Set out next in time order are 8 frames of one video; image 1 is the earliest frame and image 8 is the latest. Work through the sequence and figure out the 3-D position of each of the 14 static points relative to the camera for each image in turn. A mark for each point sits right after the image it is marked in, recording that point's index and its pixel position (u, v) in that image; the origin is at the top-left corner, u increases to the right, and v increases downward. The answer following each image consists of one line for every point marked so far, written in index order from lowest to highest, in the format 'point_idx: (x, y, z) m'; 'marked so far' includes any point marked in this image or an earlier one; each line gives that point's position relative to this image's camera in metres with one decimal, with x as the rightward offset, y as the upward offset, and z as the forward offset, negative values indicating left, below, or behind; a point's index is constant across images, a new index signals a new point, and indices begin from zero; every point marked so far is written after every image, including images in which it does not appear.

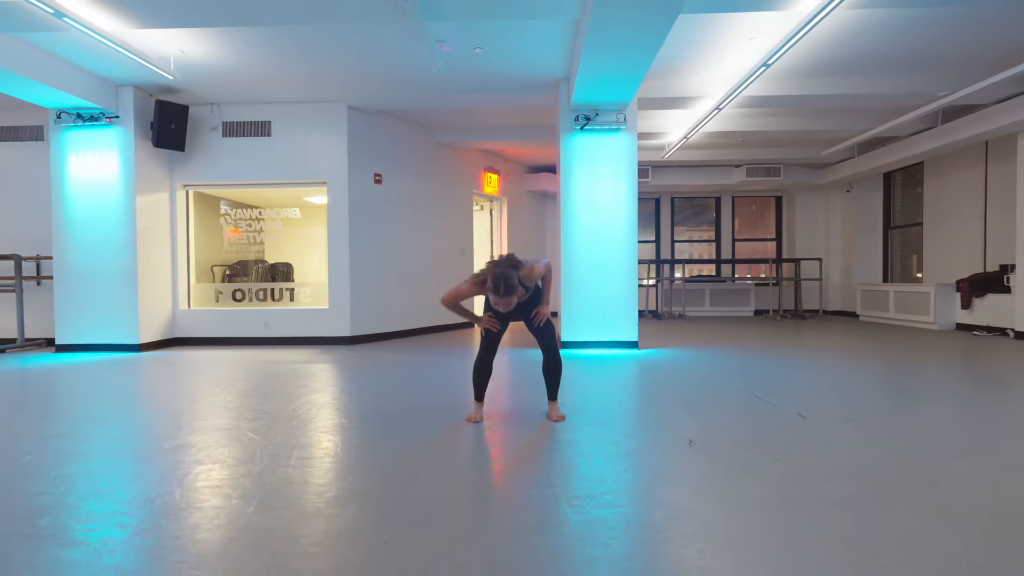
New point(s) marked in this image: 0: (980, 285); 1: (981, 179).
0: (+6.5, 0.0, +7.6) m
1: (+6.7, +1.5, +7.8) m
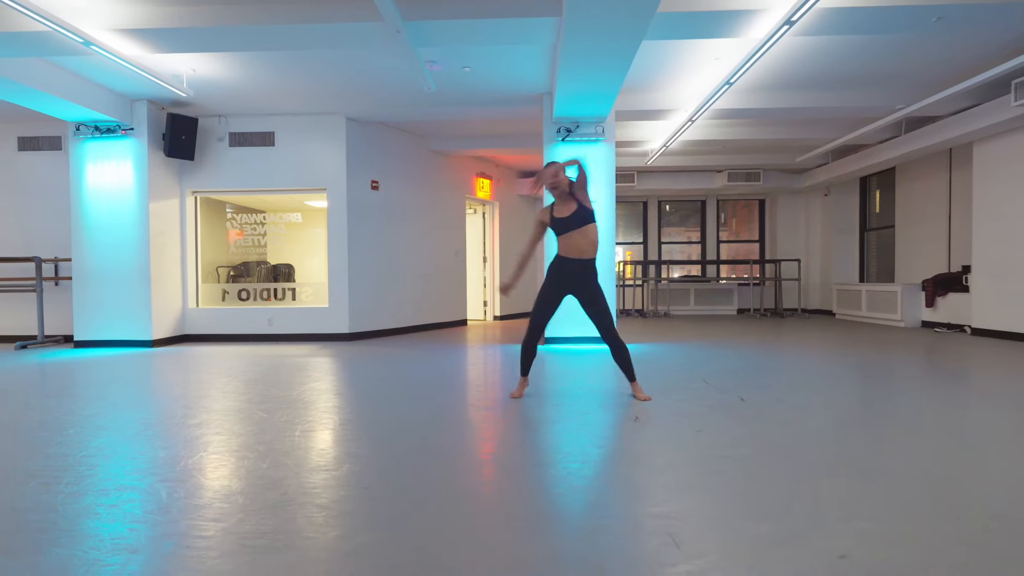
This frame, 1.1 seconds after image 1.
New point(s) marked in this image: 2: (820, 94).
0: (+6.3, +0.1, +8.1) m
1: (+6.5, +1.6, +8.3) m
2: (+3.7, +2.3, +6.6) m
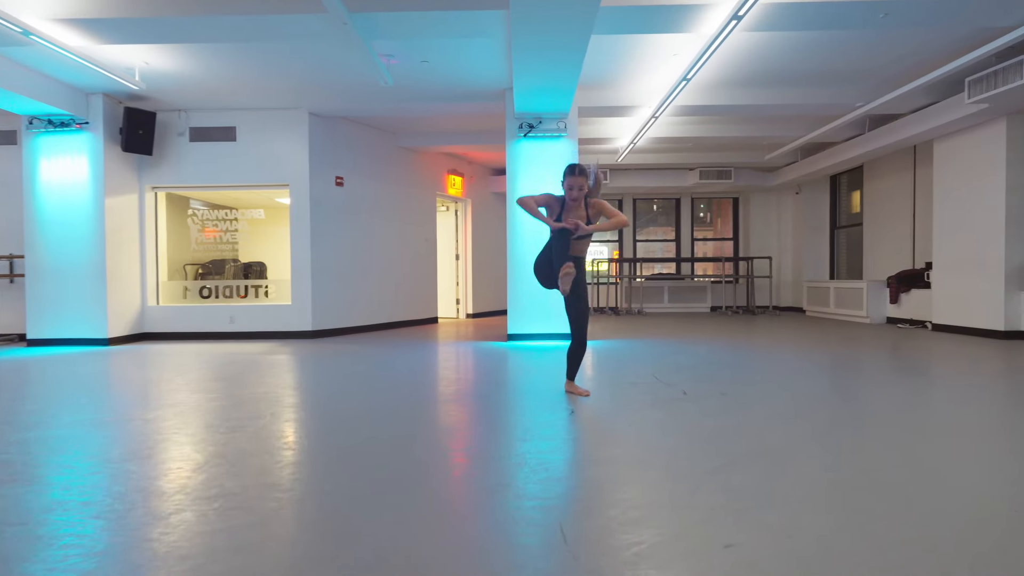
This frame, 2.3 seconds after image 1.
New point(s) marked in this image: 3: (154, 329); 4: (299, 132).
0: (+5.8, +0.1, +8.2) m
1: (+6.0, +1.6, +8.4) m
2: (+3.2, +2.4, +6.6) m
3: (-4.7, -0.5, +7.2) m
4: (-2.8, +2.0, +7.2) m
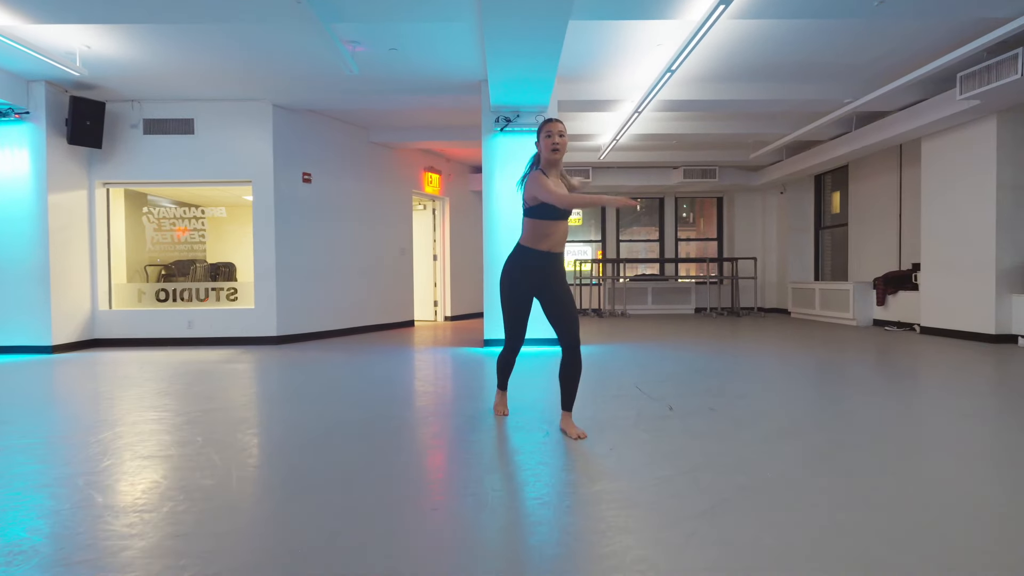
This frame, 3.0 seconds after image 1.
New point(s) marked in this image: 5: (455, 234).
0: (+5.5, +0.1, +8.0) m
1: (+5.7, +1.6, +8.2) m
2: (+3.0, +2.3, +6.4) m
3: (-5.0, -0.6, +6.7) m
4: (-3.1, +2.0, +6.7) m
5: (-1.1, +1.0, +10.2) m
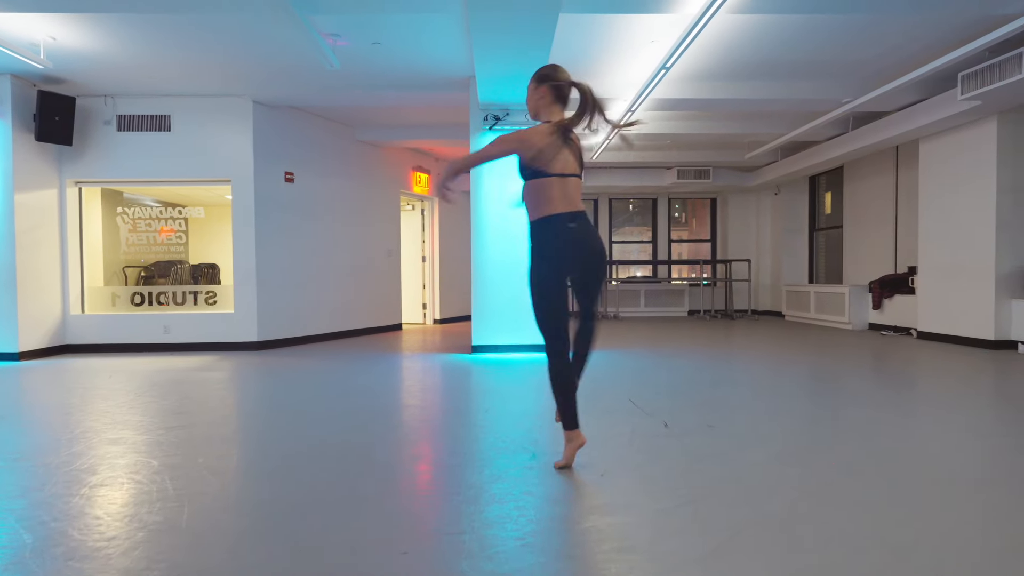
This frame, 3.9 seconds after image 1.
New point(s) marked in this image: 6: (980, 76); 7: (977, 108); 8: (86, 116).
0: (+5.4, 0.0, +7.9) m
1: (+5.6, +1.5, +8.1) m
2: (+2.8, +2.3, +6.2) m
3: (-5.1, -0.6, +6.5) m
4: (-3.2, +1.9, +6.5) m
5: (-1.2, +1.0, +10.0) m
6: (+4.4, +2.0, +5.2) m
7: (+4.9, +1.9, +5.8) m
8: (-4.9, +2.0, +6.4) m
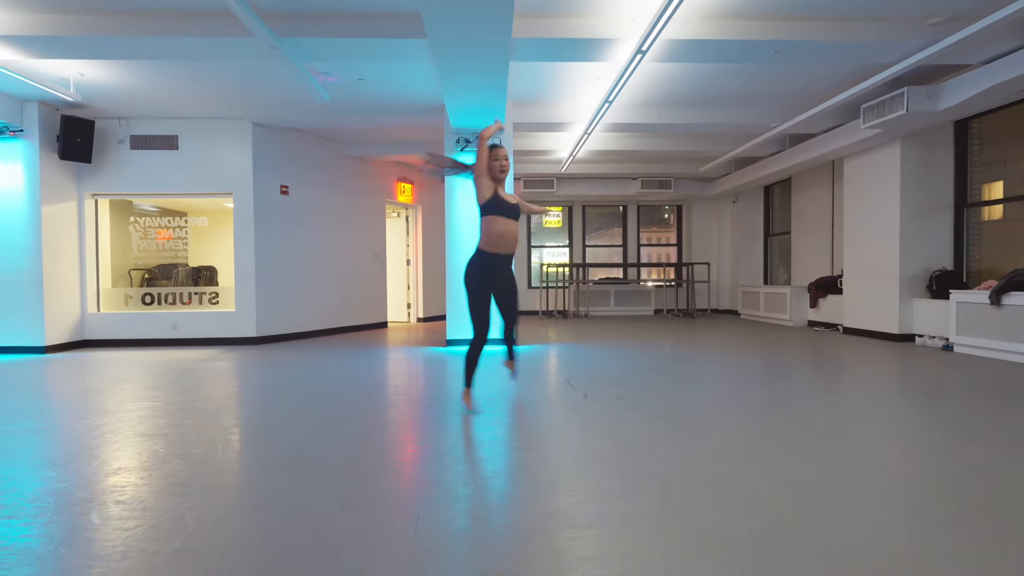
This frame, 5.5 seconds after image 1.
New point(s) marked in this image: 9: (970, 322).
0: (+5.0, 0.0, +8.8) m
1: (+5.2, +1.5, +9.0) m
2: (+2.4, +2.3, +7.1) m
3: (-5.5, -0.6, +7.2) m
4: (-3.6, +1.9, +7.3) m
5: (-1.7, +0.9, +10.8) m
6: (+4.0, +2.0, +6.1) m
7: (+4.5, +1.9, +6.7) m
8: (-5.3, +2.0, +7.2) m
9: (+5.0, -0.4, +6.0) m
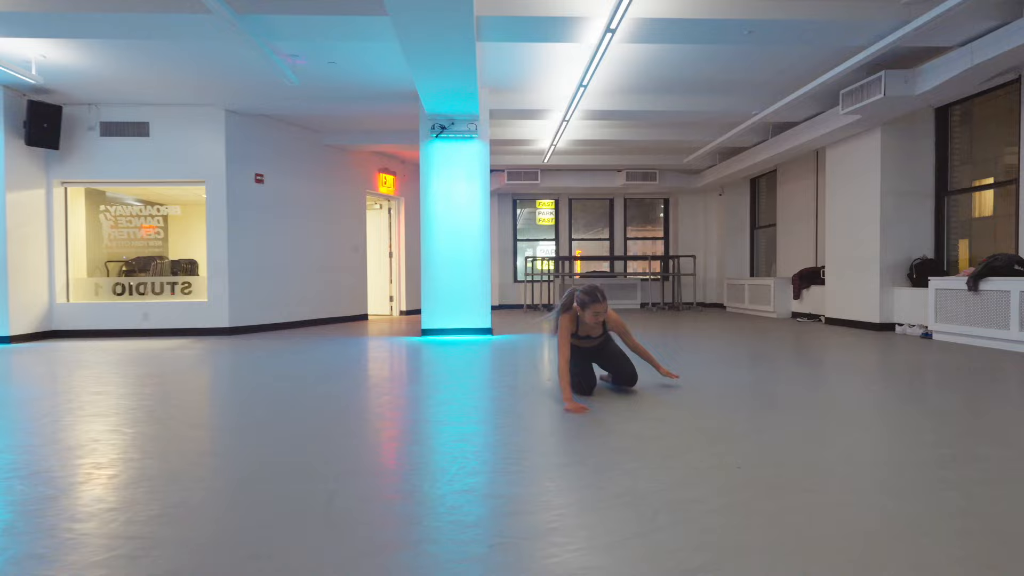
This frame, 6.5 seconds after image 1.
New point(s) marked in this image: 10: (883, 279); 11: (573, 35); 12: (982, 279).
0: (+4.7, +0.2, +8.7) m
1: (+4.9, +1.7, +9.0) m
2: (+2.2, +2.4, +7.0) m
3: (-5.8, -0.5, +7.1) m
4: (-3.9, +2.1, +7.2) m
5: (-2.0, +1.1, +10.7) m
6: (+3.7, +2.1, +6.0) m
7: (+4.2, +2.0, +6.6) m
8: (-5.6, +2.1, +7.0) m
9: (+4.7, -0.2, +5.9) m
10: (+4.6, +0.1, +6.9) m
11: (+0.5, +2.2, +4.8) m
12: (+4.7, +0.1, +5.5) m
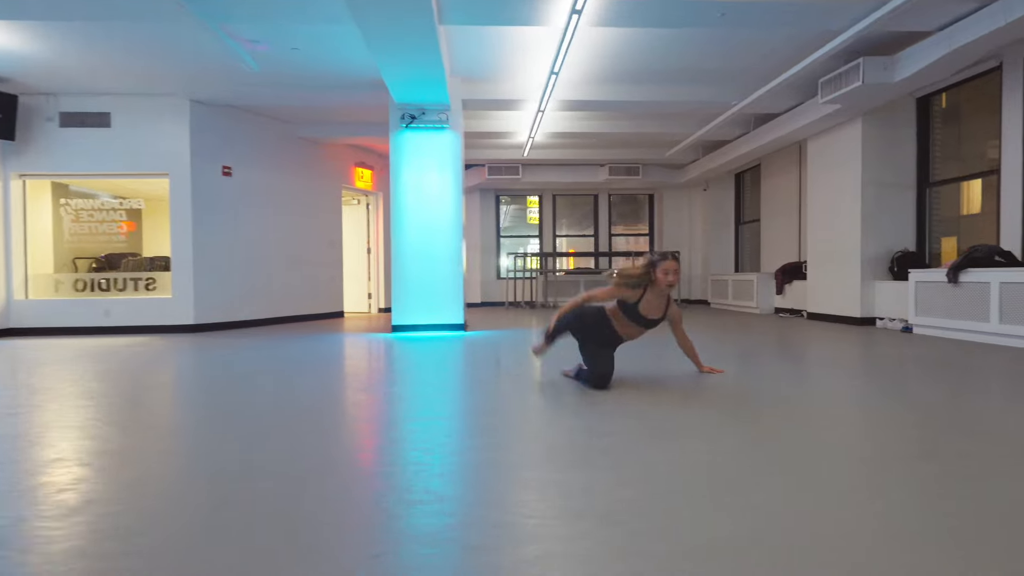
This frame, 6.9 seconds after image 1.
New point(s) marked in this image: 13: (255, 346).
0: (+4.3, +0.2, +8.6) m
1: (+4.5, +1.7, +8.8) m
2: (+1.8, +2.5, +6.9) m
3: (-6.1, -0.5, +6.9) m
4: (-4.2, +2.1, +6.9) m
5: (-2.4, +1.1, +10.5) m
6: (+3.4, +2.2, +5.9) m
7: (+3.9, +2.1, +6.5) m
8: (-5.9, +2.2, +6.8) m
9: (+4.4, -0.2, +5.8) m
10: (+4.3, +0.2, +6.7) m
11: (+0.2, +2.3, +4.6) m
12: (+4.4, +0.2, +5.3) m
13: (-3.0, -0.7, +6.6) m
